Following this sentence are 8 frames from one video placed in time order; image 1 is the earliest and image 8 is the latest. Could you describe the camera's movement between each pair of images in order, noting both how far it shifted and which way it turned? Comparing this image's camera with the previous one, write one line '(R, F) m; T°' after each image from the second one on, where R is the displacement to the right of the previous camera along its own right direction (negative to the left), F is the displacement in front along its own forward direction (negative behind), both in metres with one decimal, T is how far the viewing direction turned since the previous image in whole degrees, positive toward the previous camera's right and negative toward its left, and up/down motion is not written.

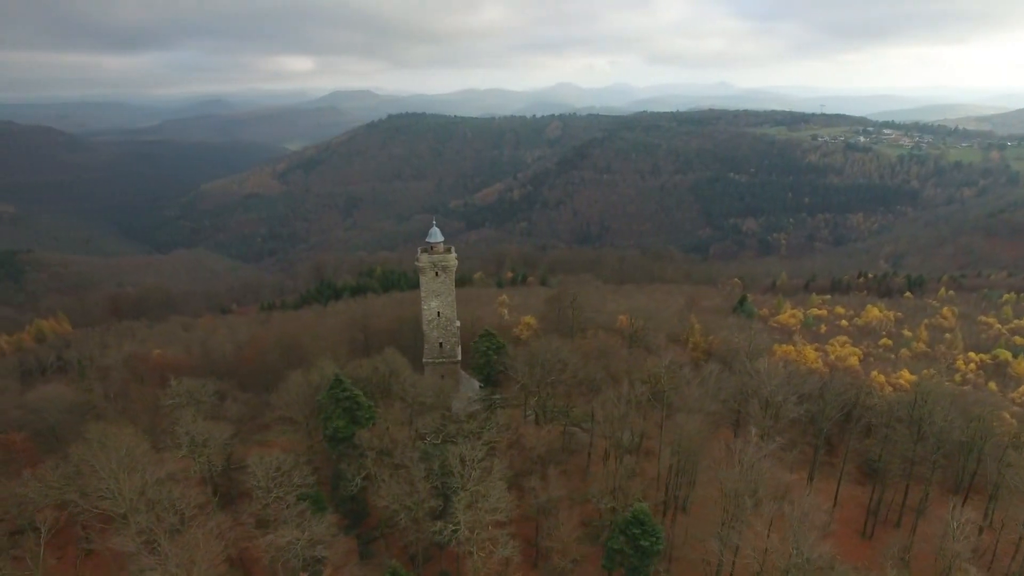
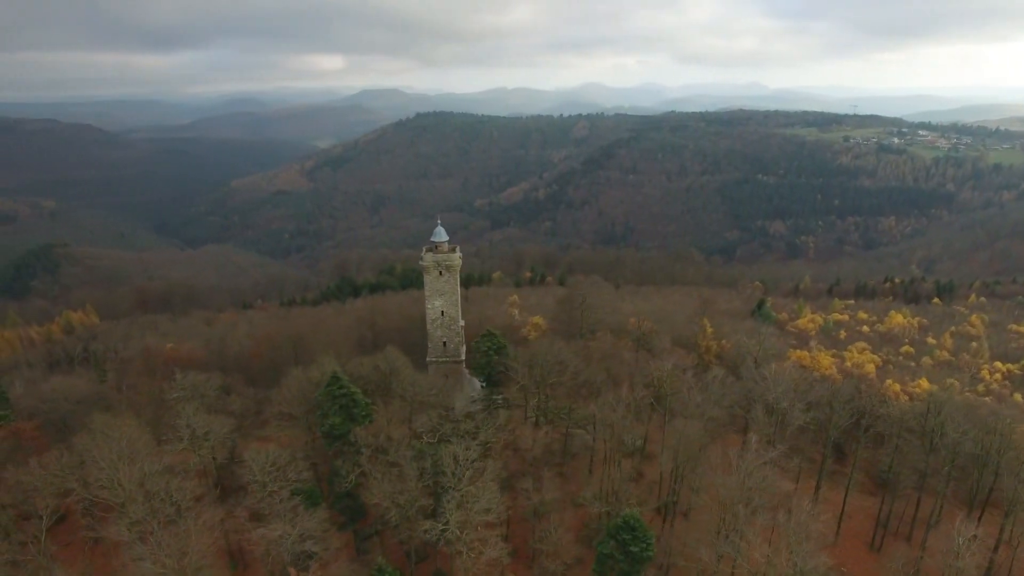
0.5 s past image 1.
(+1.1, +0.1) m; -2°
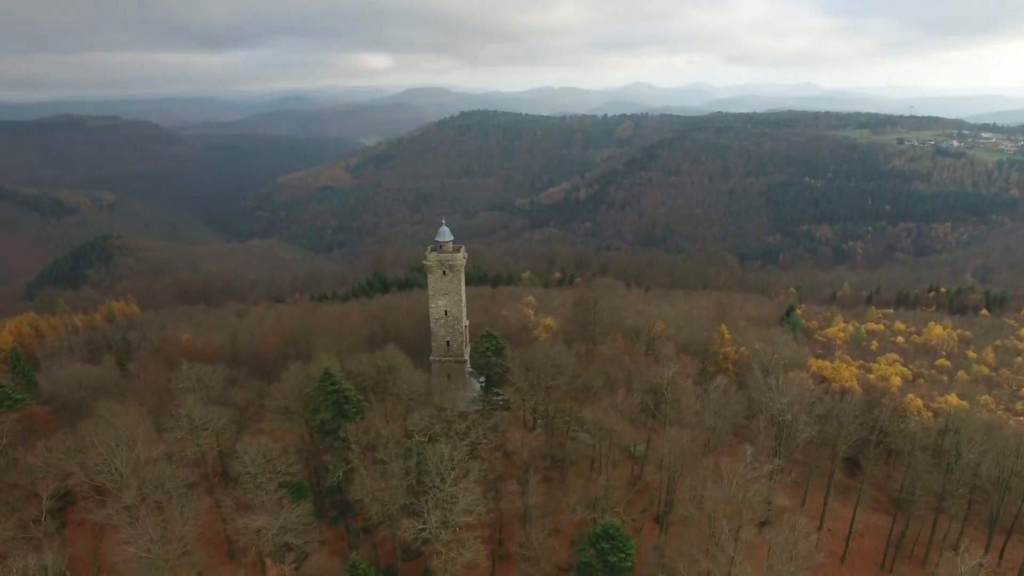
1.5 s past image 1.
(+1.9, +0.1) m; -4°
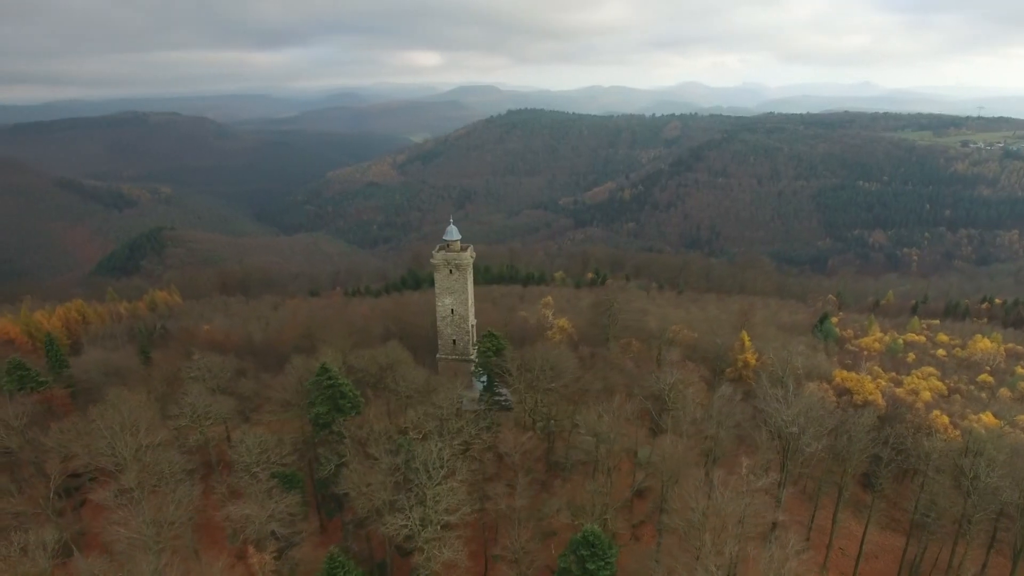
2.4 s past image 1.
(+2.0, +0.2) m; -4°
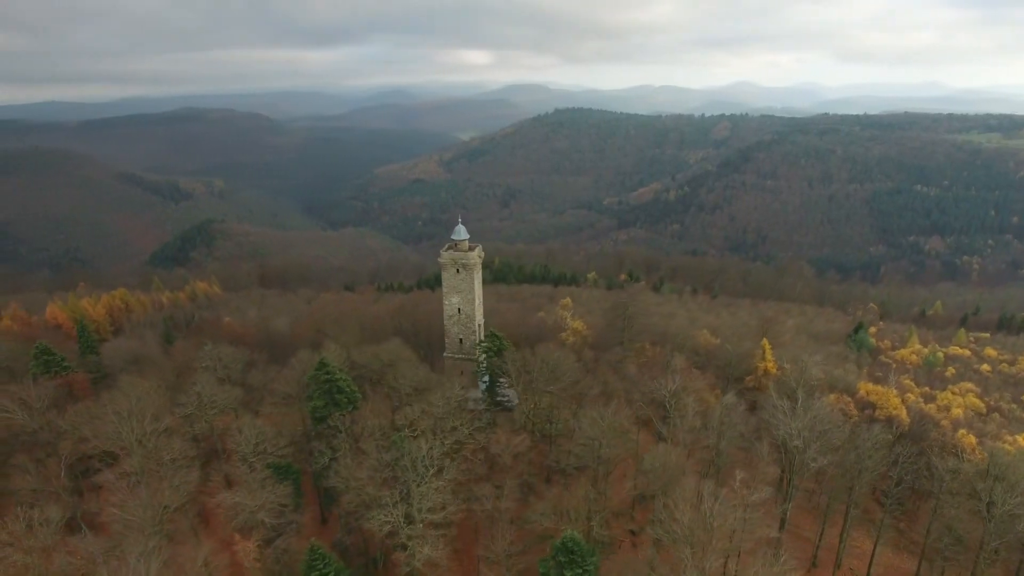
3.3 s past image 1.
(+2.0, +0.1) m; -4°
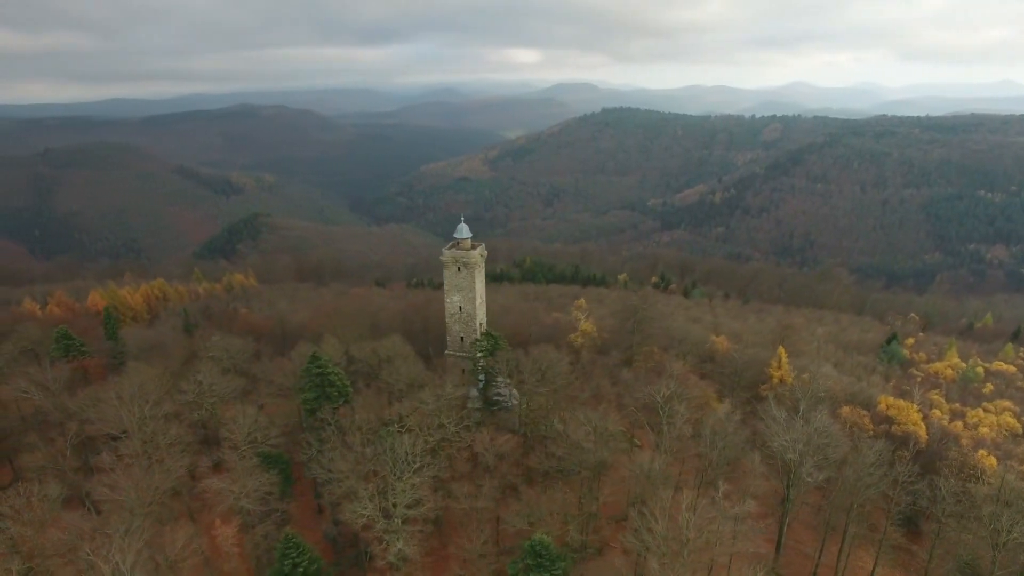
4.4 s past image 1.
(+2.3, +0.1) m; -4°
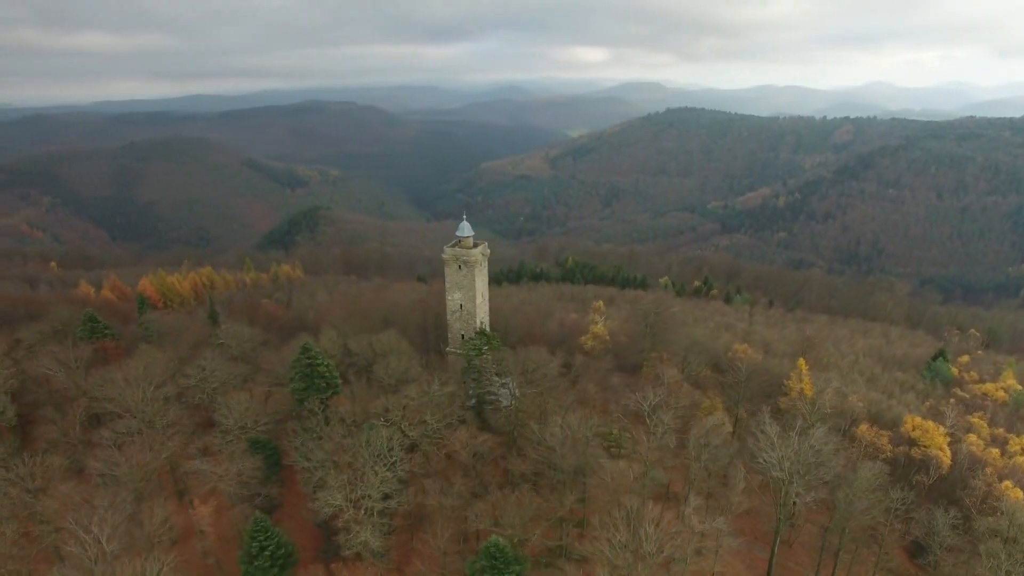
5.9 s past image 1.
(+3.1, +0.3) m; -6°
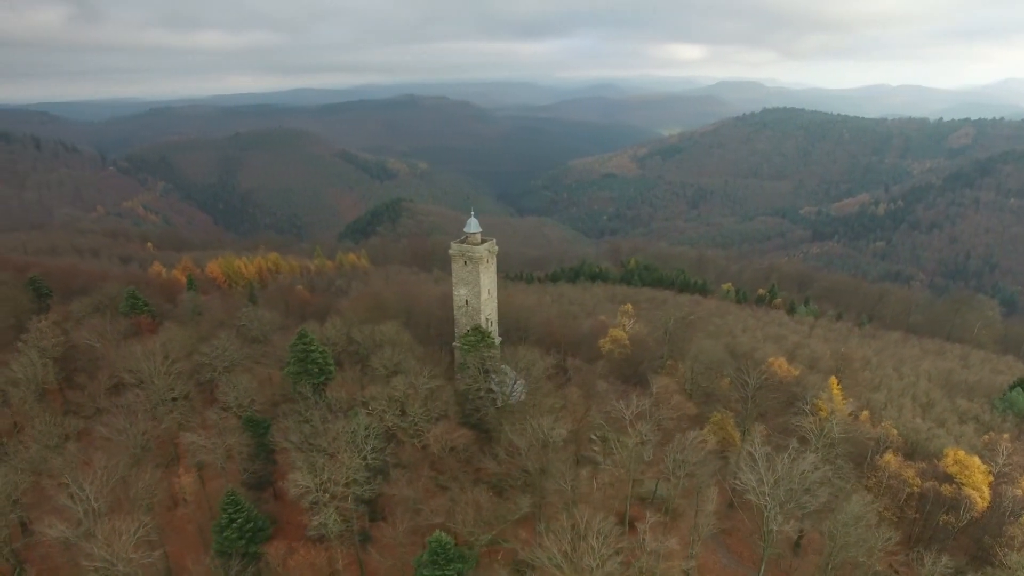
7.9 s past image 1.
(+4.1, +0.5) m; -8°
